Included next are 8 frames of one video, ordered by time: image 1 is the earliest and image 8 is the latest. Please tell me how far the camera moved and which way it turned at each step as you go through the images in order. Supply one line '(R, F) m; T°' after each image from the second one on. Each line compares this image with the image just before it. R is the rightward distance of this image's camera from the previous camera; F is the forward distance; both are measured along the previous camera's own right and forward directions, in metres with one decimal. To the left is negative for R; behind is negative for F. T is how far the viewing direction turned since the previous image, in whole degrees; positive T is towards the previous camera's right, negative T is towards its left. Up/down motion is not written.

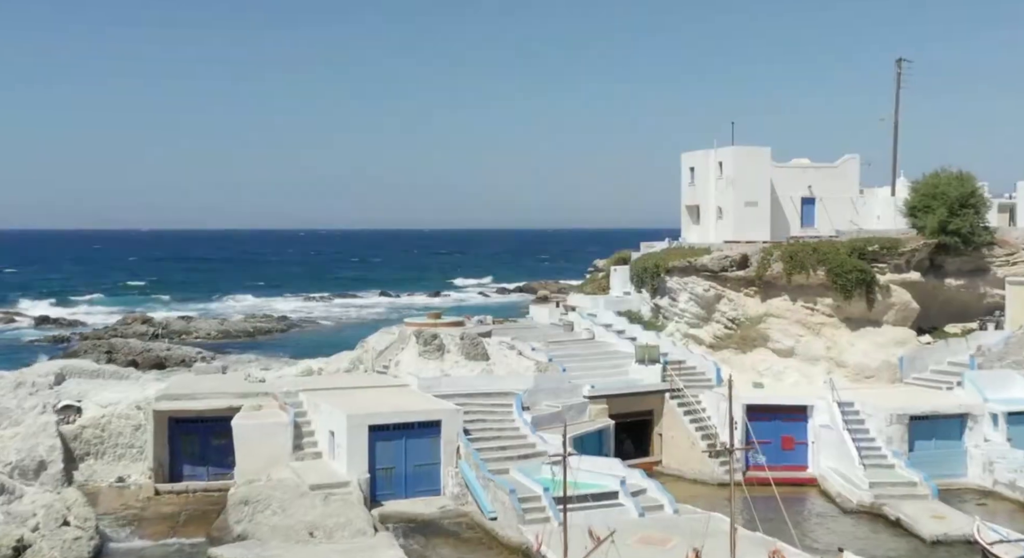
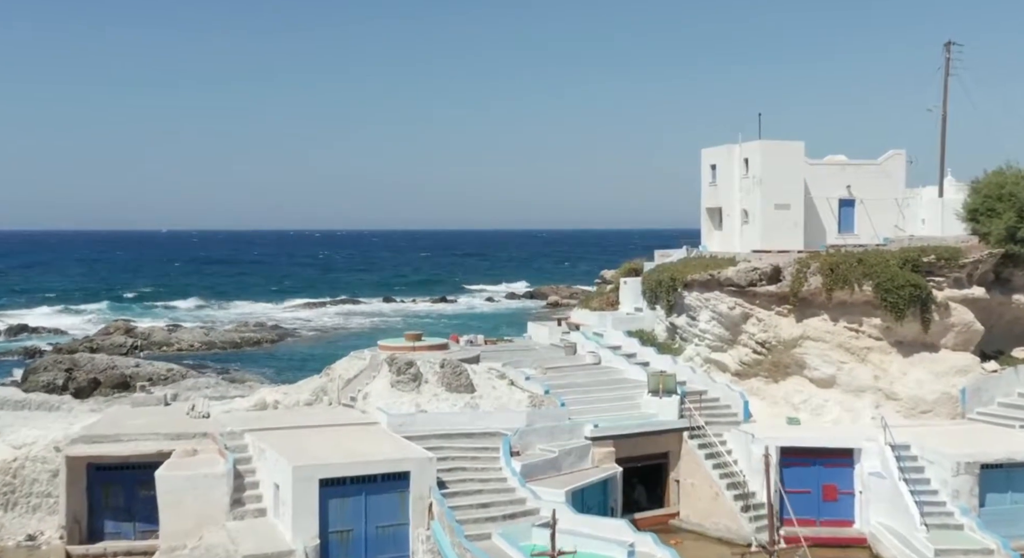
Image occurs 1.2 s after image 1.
(+0.6, +4.8) m; -1°
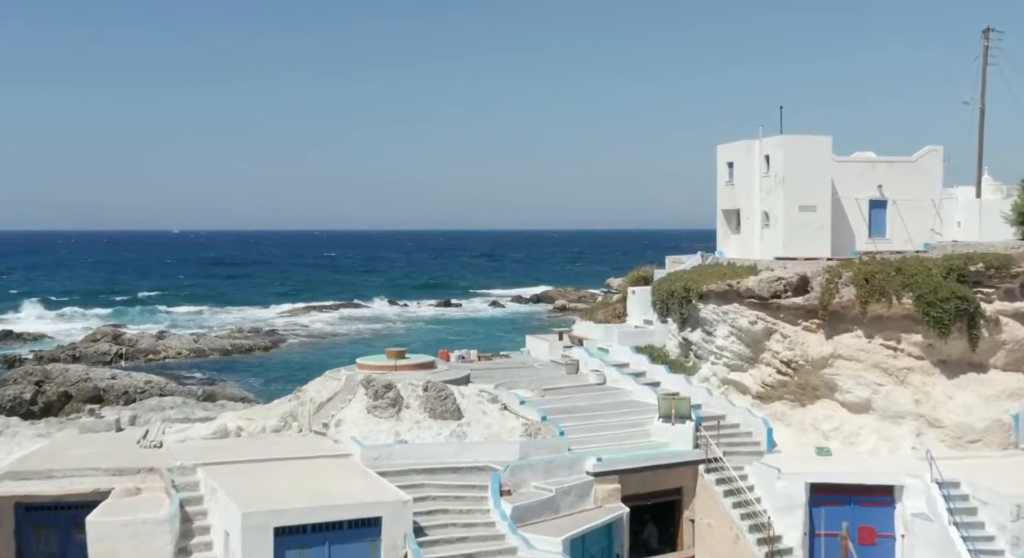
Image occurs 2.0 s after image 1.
(+0.4, +3.1) m; -1°
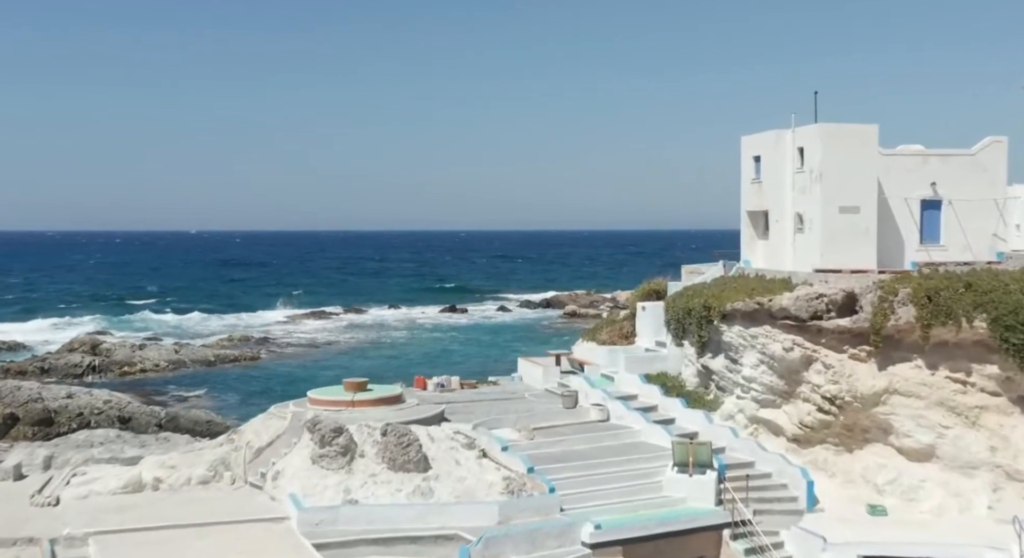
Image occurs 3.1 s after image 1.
(+0.6, +4.4) m; -1°
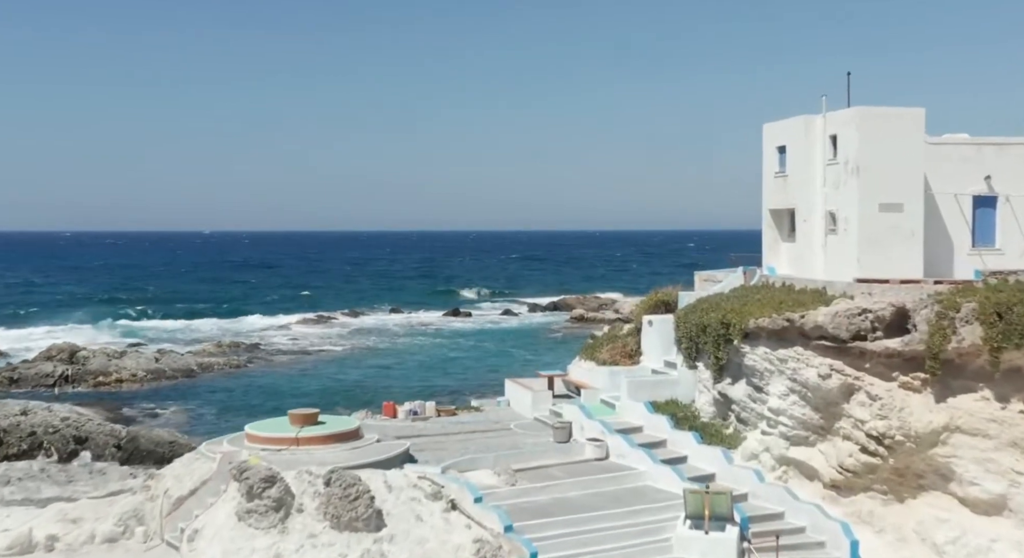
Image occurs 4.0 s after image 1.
(+0.5, +3.6) m; -1°
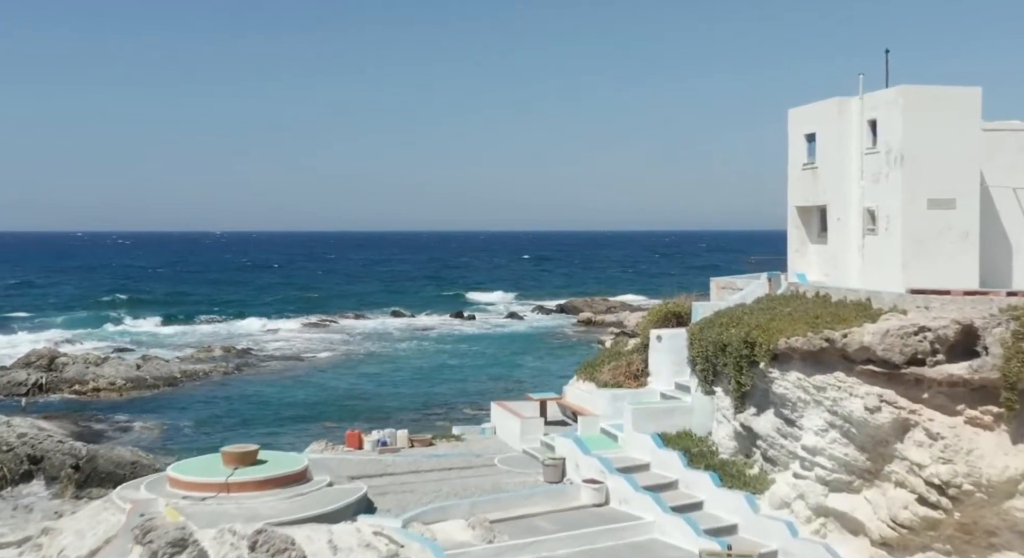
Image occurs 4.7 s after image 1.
(+0.4, +3.1) m; -1°
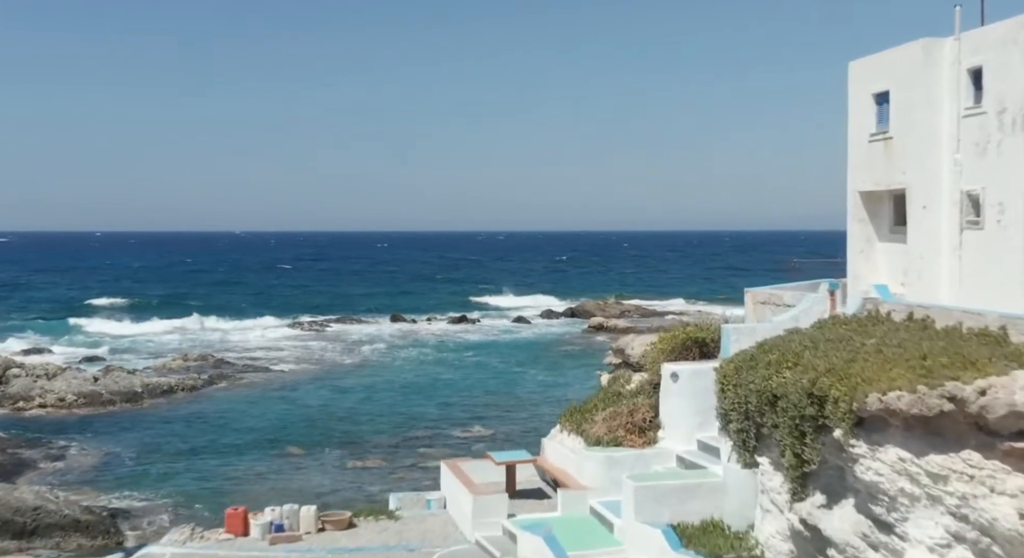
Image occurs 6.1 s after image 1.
(+0.8, +5.5) m; -1°
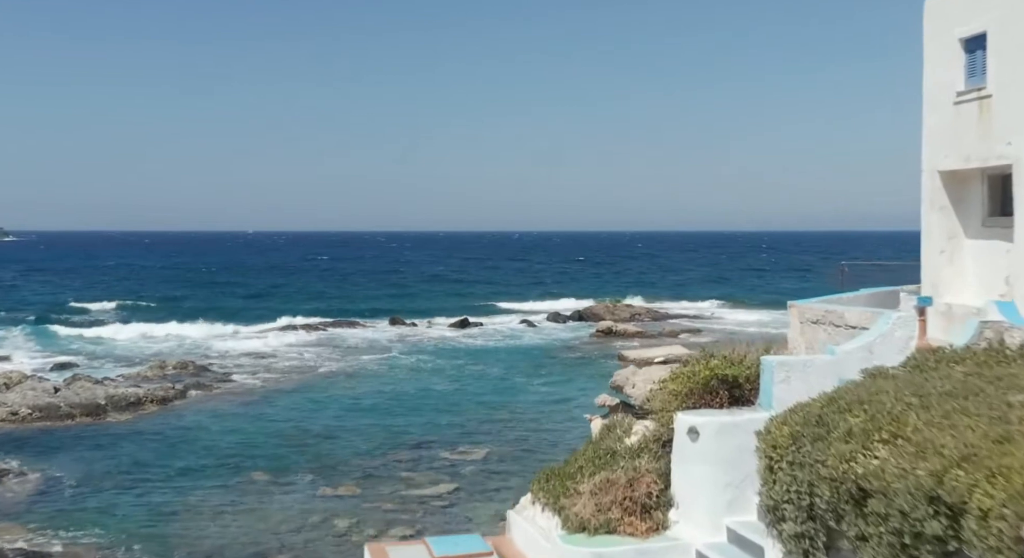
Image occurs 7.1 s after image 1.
(+0.5, +4.1) m; -1°
